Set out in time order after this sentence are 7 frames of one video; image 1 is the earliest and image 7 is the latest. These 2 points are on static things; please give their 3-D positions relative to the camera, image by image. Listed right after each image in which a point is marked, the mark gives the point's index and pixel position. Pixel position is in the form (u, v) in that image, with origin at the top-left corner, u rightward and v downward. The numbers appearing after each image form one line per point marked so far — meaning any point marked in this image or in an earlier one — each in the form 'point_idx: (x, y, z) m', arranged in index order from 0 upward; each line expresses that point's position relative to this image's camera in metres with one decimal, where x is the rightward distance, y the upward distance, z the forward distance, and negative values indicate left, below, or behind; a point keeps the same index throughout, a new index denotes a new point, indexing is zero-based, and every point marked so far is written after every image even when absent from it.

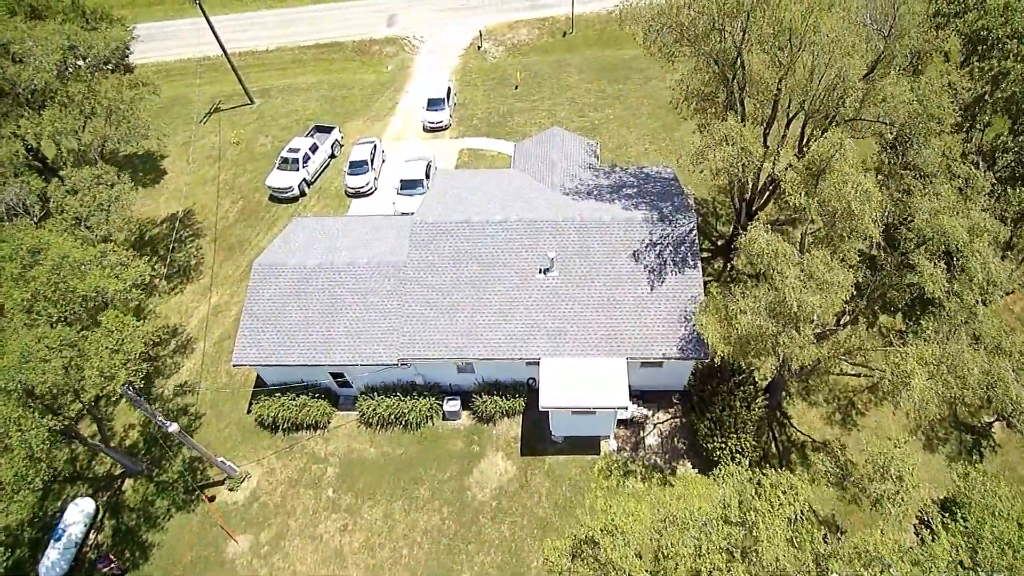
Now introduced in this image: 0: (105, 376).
0: (-7.8, -1.7, +19.9) m
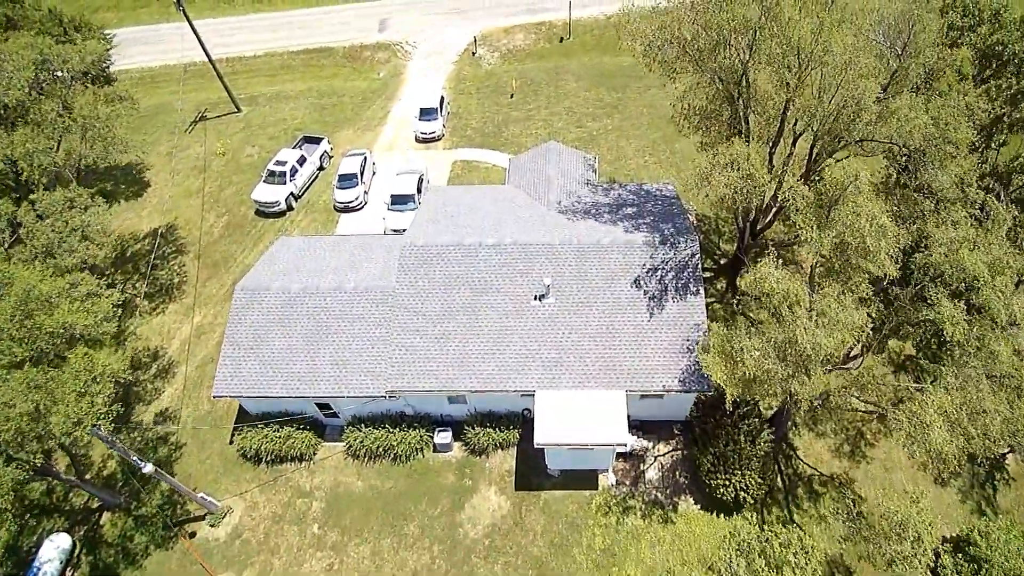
0: (-7.9, -2.4, +18.8) m
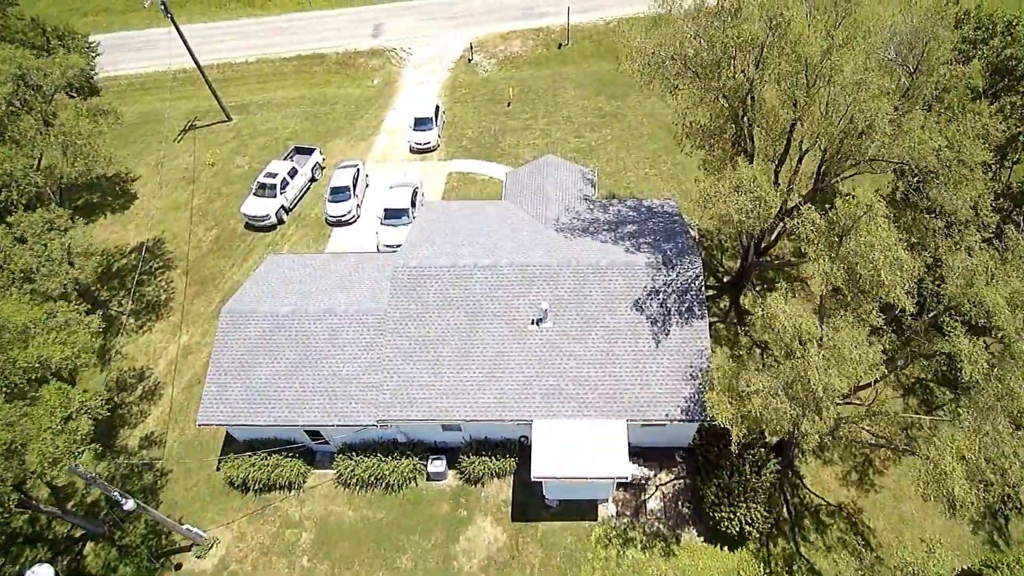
0: (-8.0, -2.9, +17.9) m
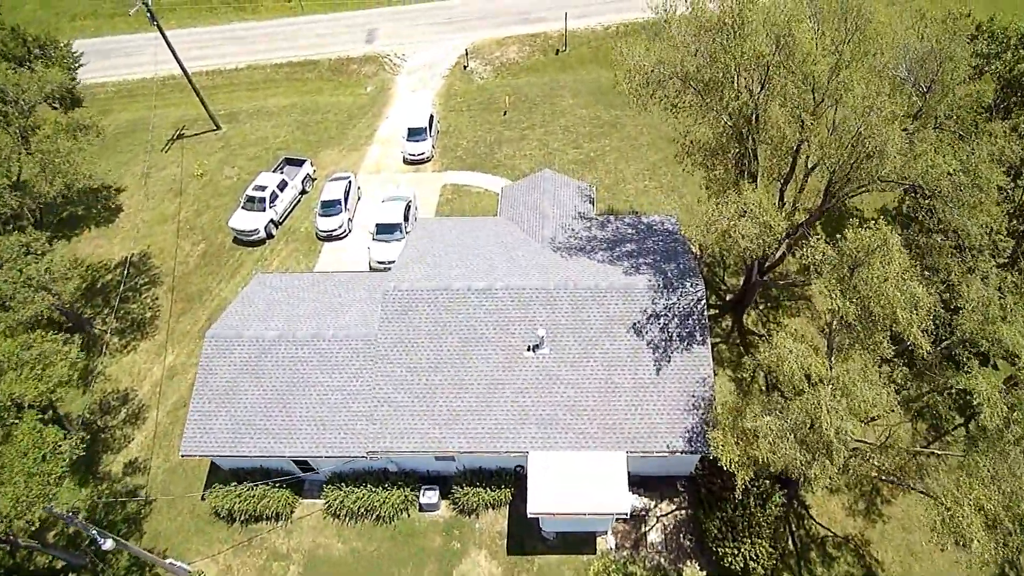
0: (-8.0, -3.5, +17.1) m
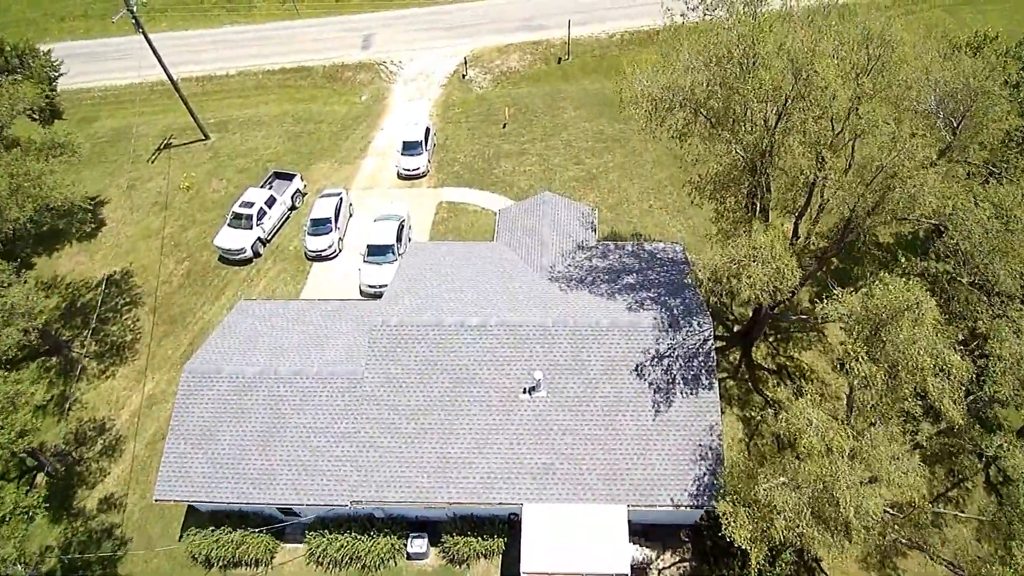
0: (-8.2, -4.2, +15.8) m
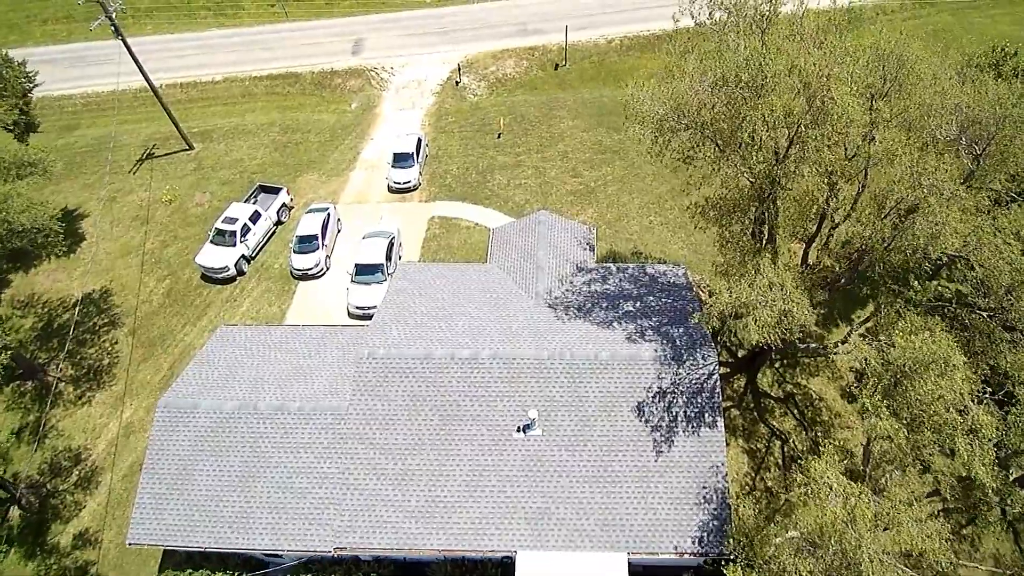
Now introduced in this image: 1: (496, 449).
0: (-8.3, -4.9, +14.6) m
1: (-0.3, -3.0, +19.3) m
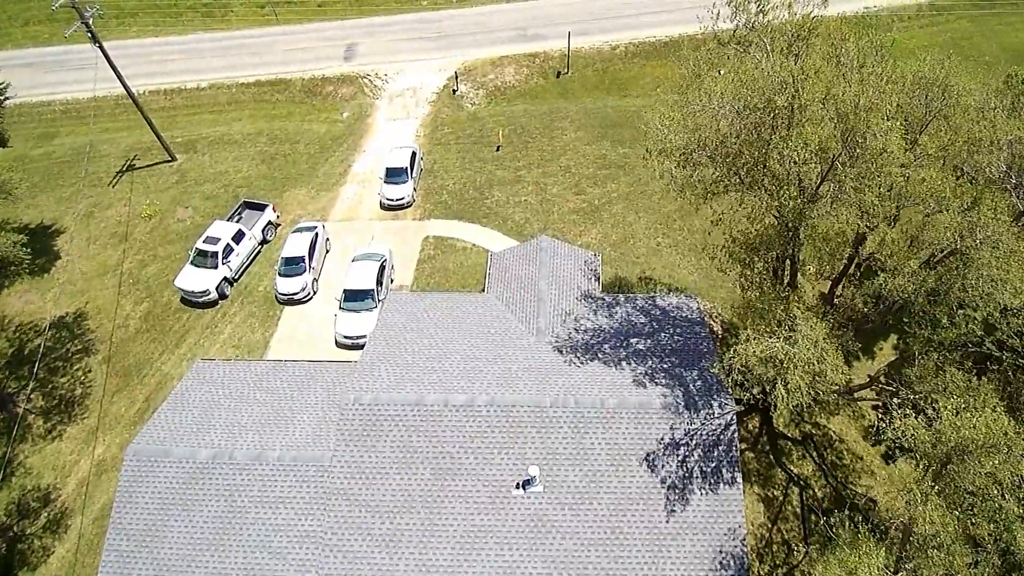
0: (-8.3, -5.6, +13.0) m
1: (-0.3, -3.7, +17.7) m
